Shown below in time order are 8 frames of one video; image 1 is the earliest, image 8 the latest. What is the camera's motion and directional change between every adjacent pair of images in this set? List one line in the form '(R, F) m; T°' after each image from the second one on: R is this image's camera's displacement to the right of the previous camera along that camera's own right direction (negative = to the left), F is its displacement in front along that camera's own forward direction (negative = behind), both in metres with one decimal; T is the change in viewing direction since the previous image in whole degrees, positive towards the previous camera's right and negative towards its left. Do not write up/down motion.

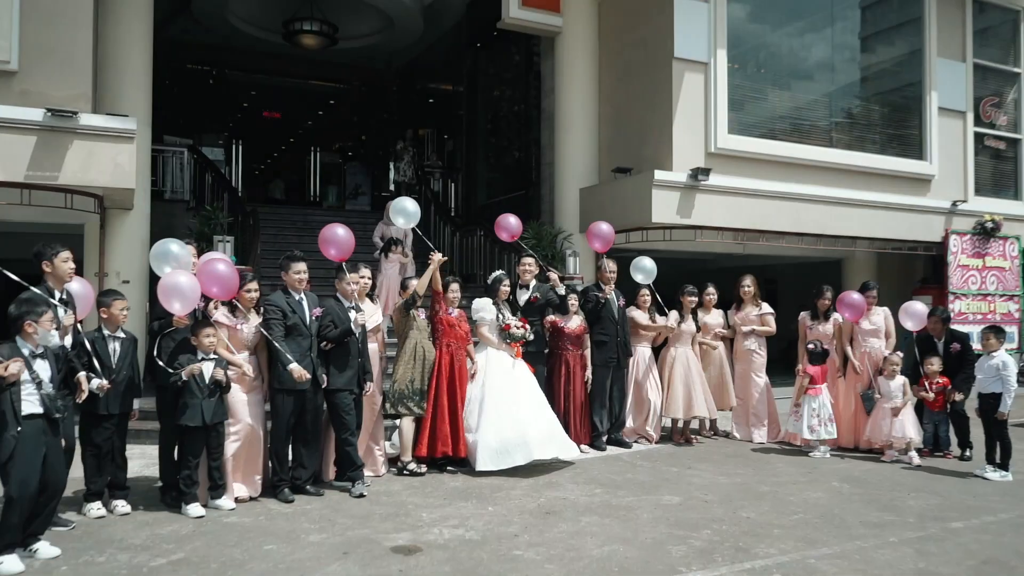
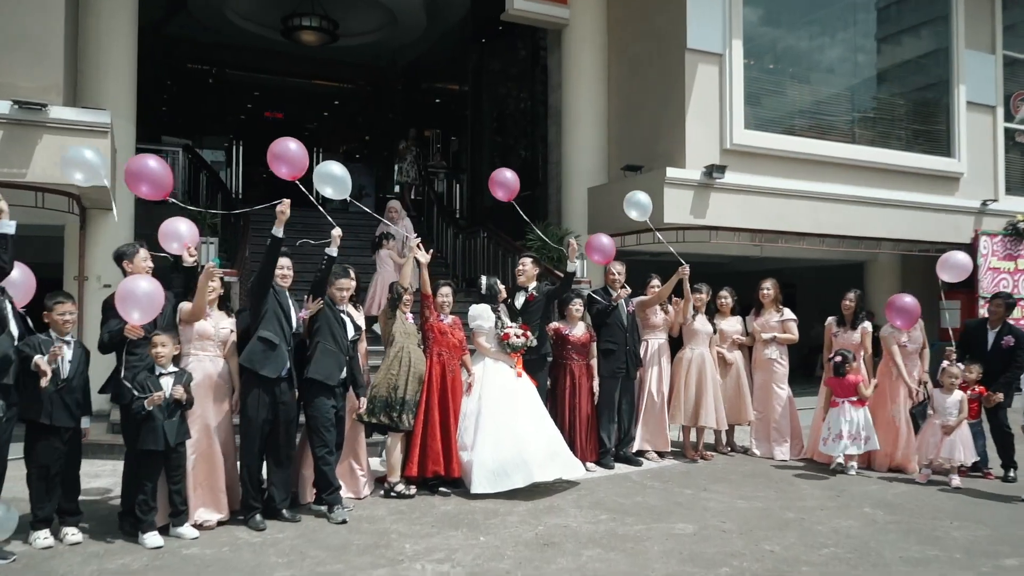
(+0.1, +0.5) m; -1°
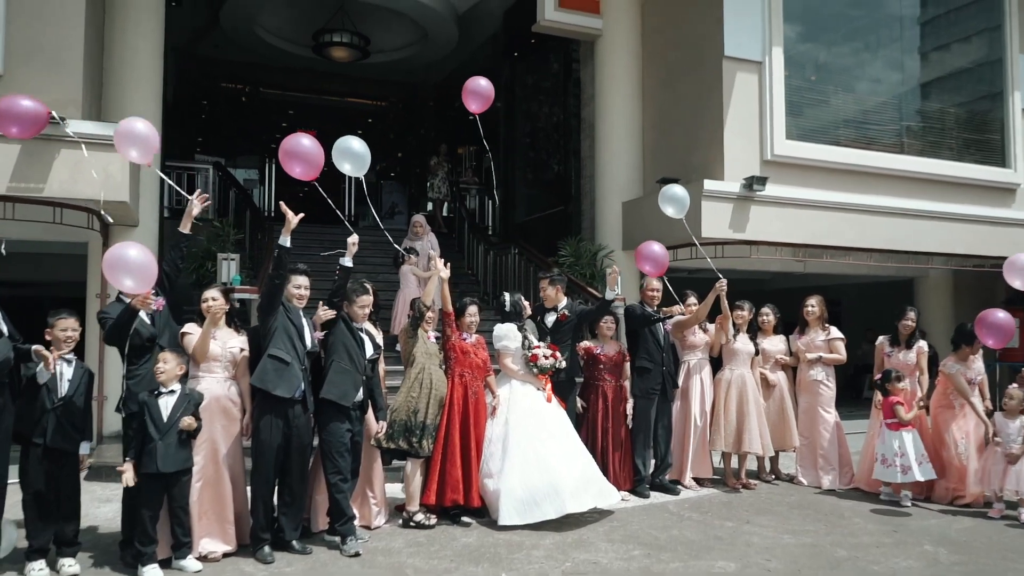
(+0.1, +0.3) m; -3°
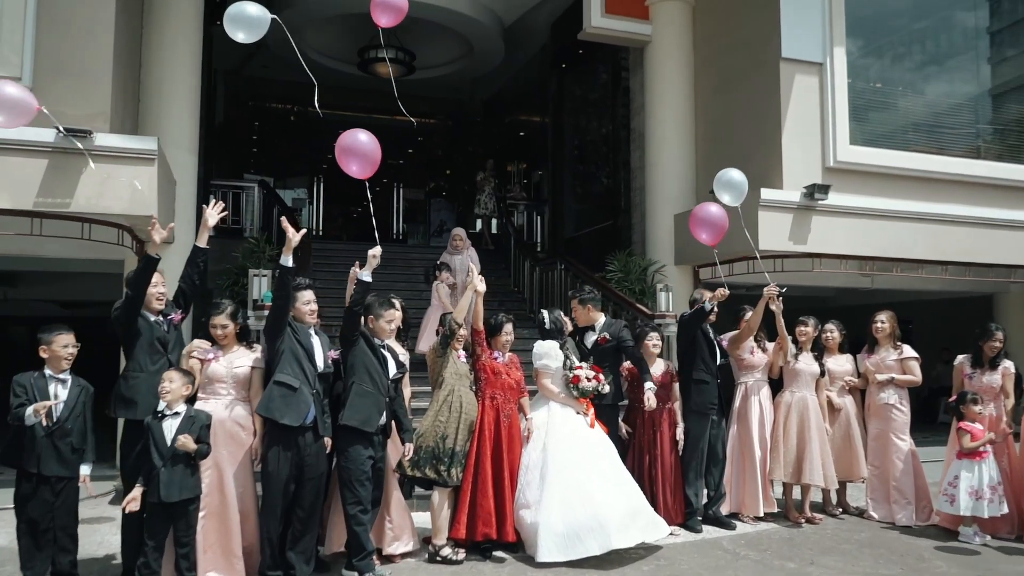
(+0.1, +0.4) m; -4°
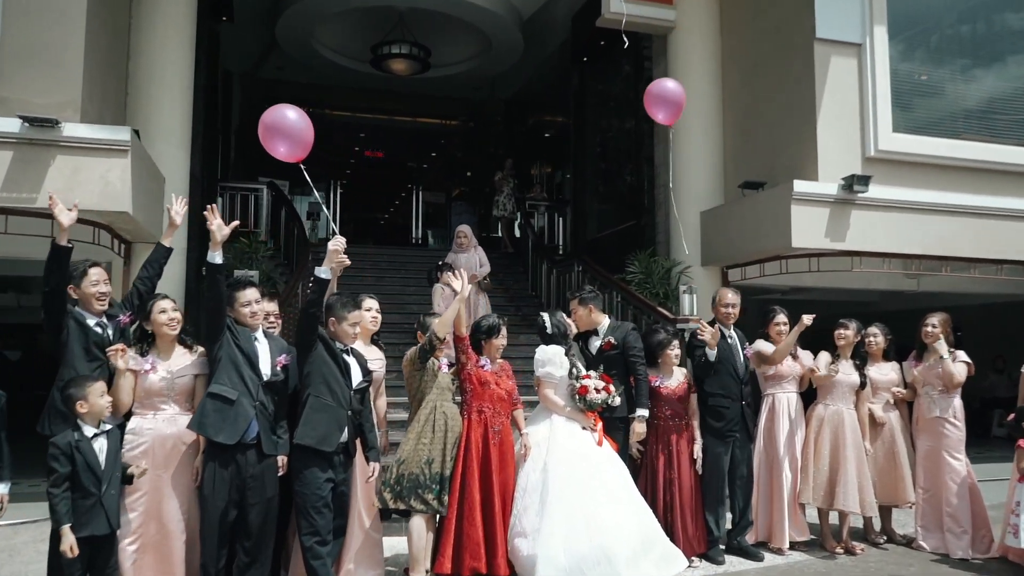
(+0.2, +0.6) m; -3°
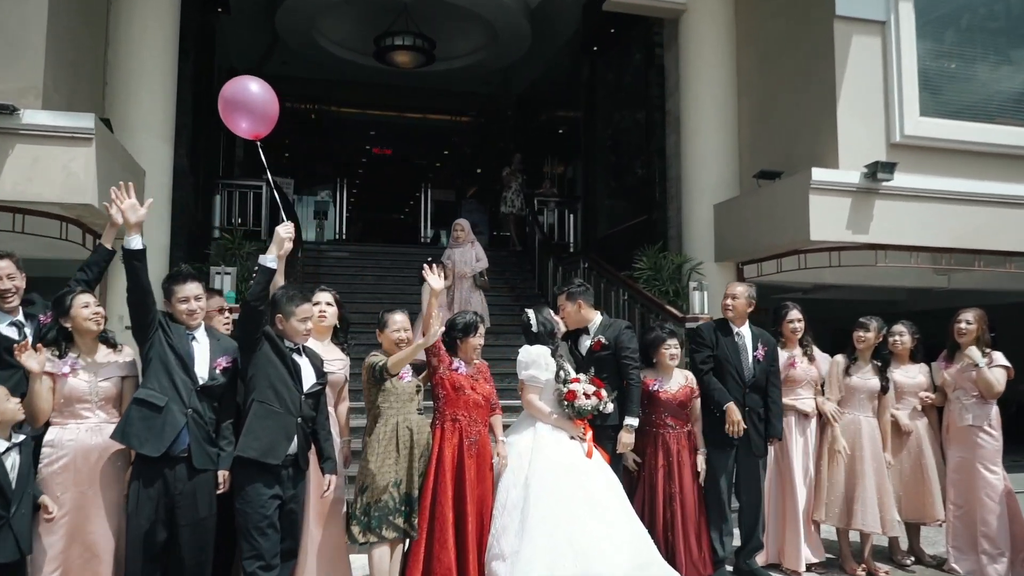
(+0.2, +0.4) m; -2°
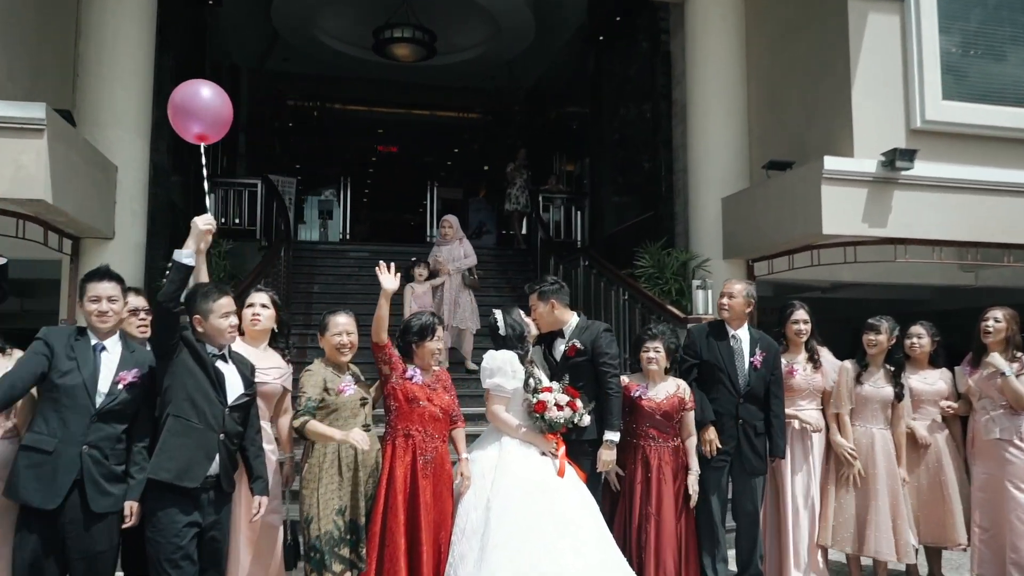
(+0.3, +0.4) m; -2°
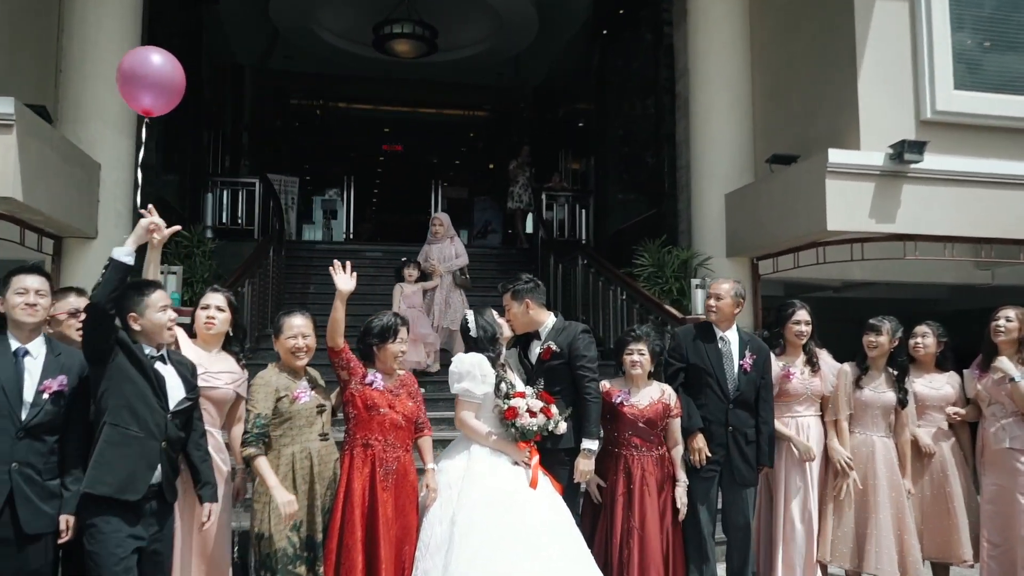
(+0.2, +0.2) m; -1°
